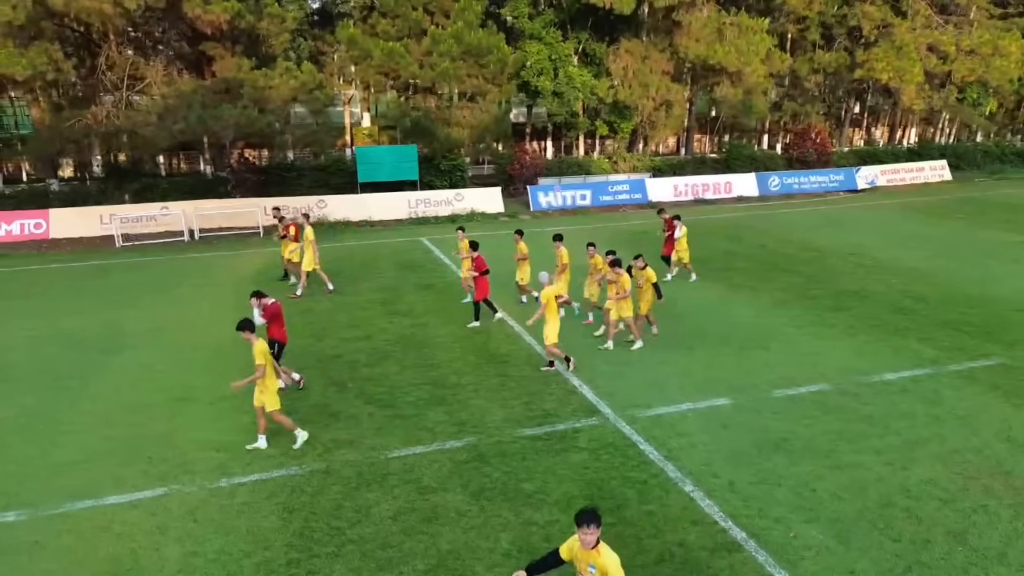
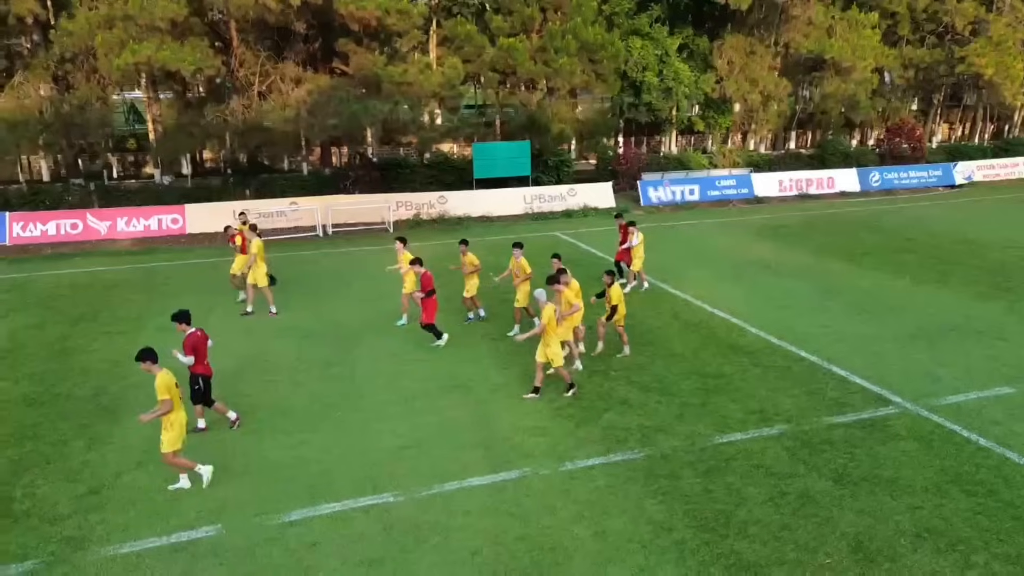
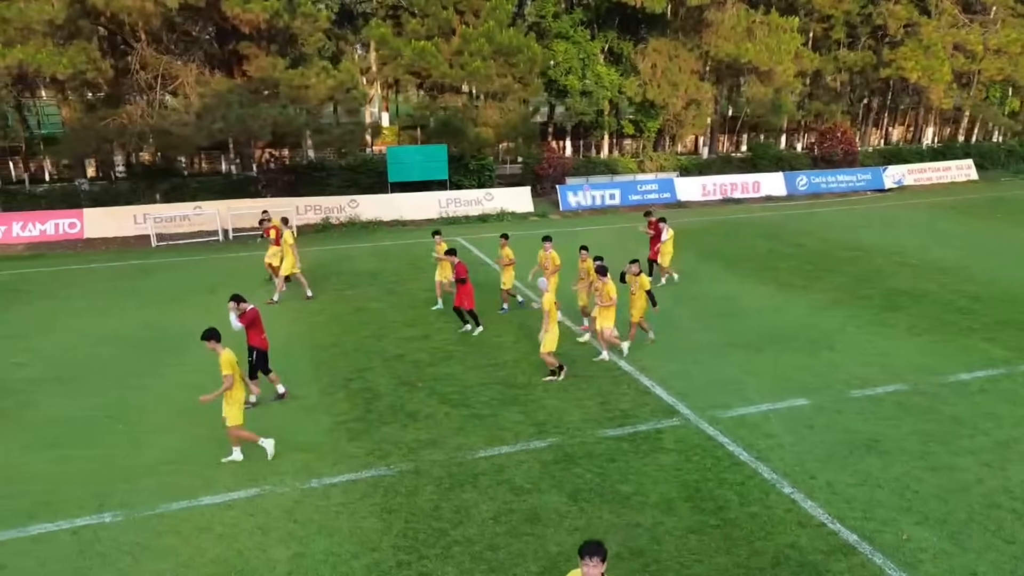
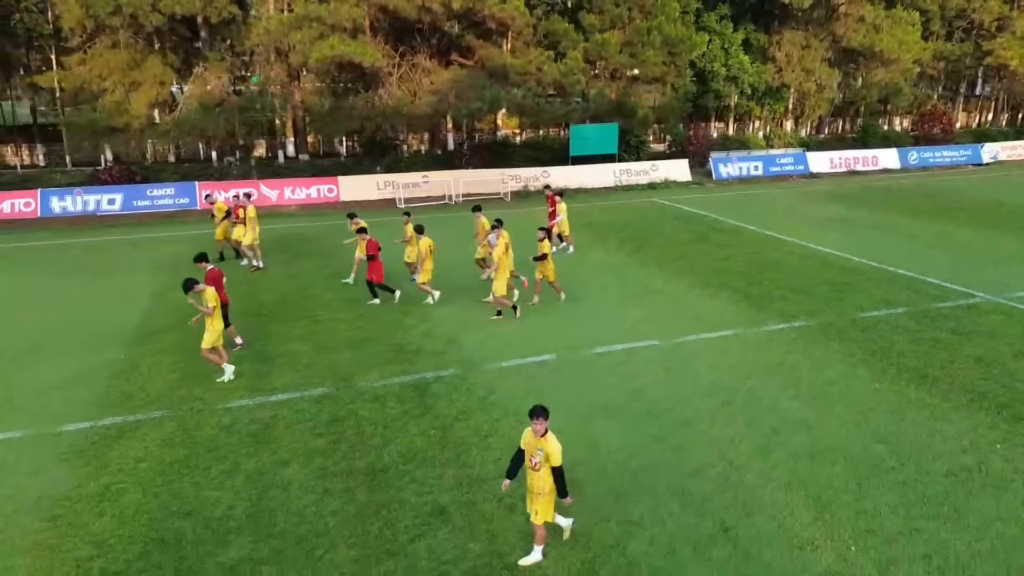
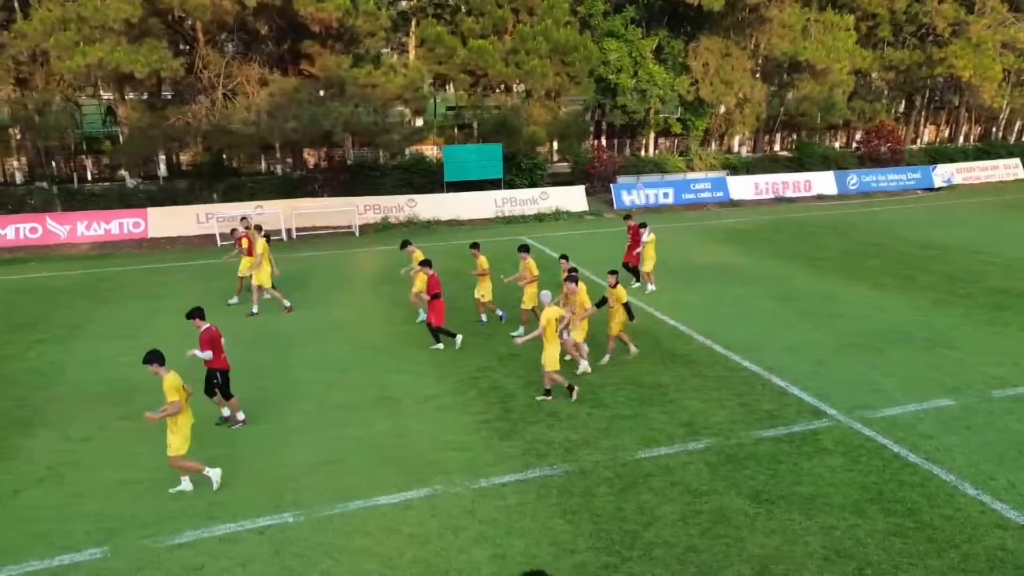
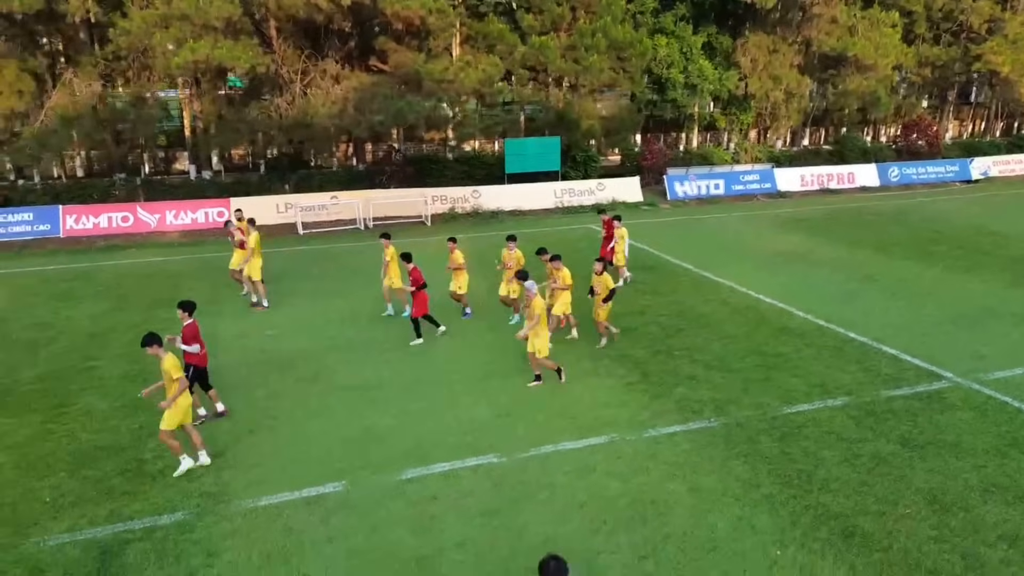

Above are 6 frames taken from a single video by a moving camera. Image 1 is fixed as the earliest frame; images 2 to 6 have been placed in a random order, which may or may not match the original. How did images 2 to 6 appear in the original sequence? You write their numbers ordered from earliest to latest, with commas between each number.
3, 5, 2, 6, 4
